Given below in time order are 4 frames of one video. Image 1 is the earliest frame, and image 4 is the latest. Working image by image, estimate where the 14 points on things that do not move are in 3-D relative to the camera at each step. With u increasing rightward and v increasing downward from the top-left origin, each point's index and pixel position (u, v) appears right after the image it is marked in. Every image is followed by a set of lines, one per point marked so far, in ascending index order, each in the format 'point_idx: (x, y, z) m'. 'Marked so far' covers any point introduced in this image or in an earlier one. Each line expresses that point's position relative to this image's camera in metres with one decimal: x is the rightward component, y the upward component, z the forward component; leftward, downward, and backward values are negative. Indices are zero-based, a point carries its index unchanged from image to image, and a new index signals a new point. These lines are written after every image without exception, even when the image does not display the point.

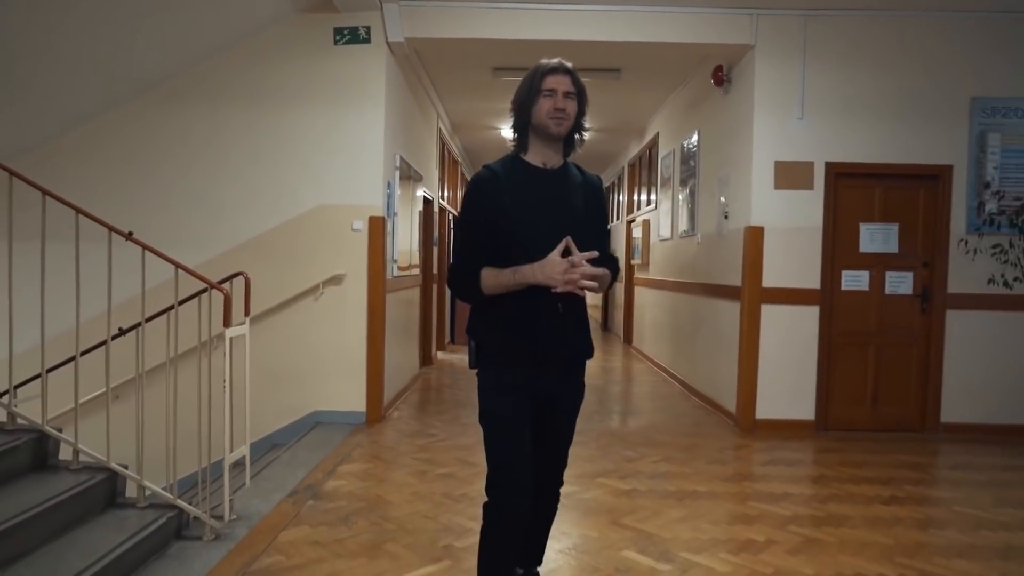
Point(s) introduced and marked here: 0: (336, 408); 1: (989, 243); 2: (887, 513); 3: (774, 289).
0: (-1.1, -0.7, +4.8) m
1: (+2.8, +0.3, +4.6) m
2: (+1.6, -1.0, +3.2) m
3: (+1.6, 0.0, +4.6) m
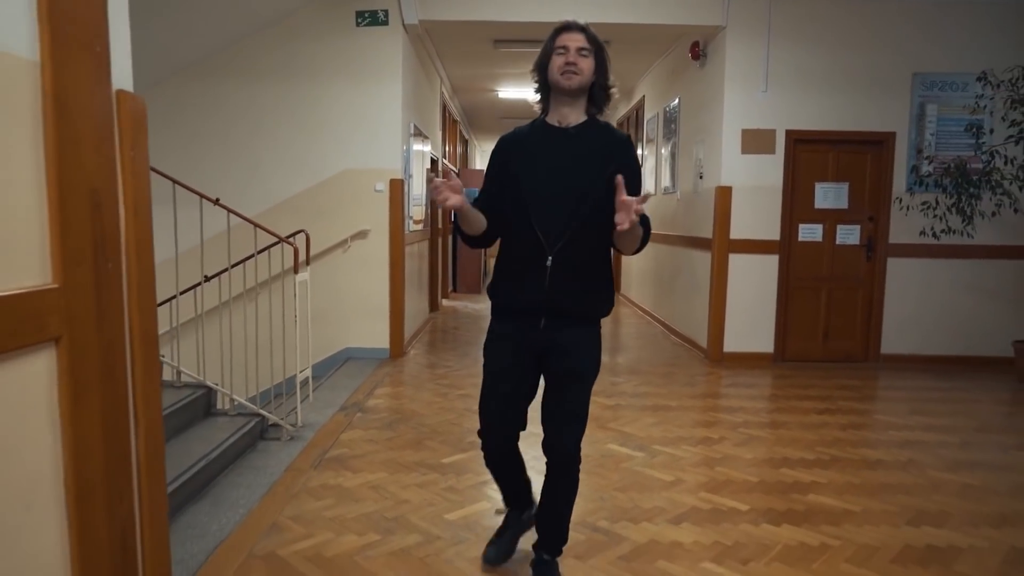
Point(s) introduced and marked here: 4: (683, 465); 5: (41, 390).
0: (-1.1, -0.4, +5.5) m
1: (+2.8, +0.6, +5.3) m
2: (+1.7, -0.7, +4.0) m
3: (+1.6, +0.3, +5.3) m
4: (+0.7, -0.8, +3.2) m
5: (-0.8, -0.2, +1.2) m
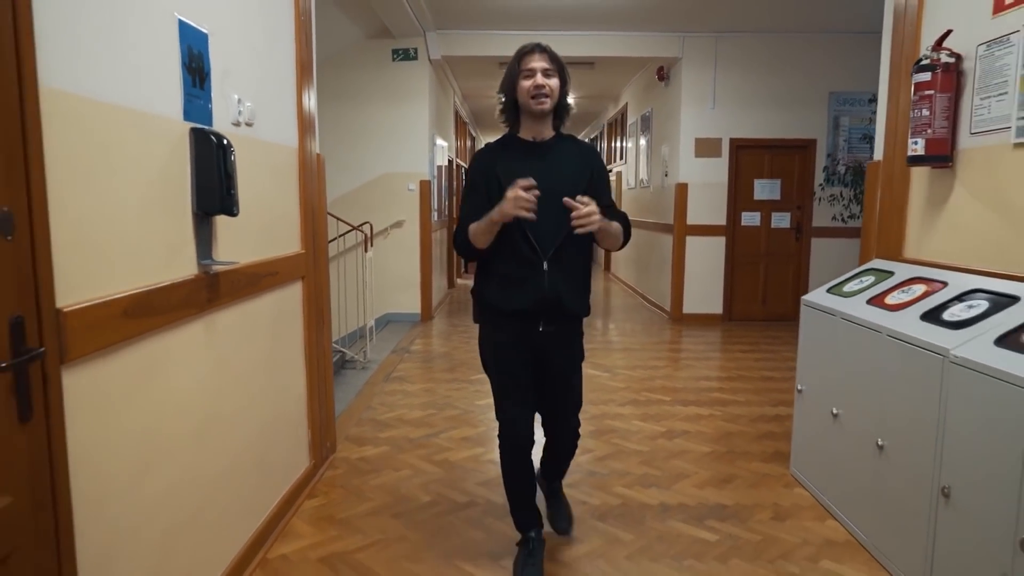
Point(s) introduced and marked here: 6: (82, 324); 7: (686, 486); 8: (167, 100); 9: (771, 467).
0: (-1.0, -0.2, +7.0) m
1: (+2.9, +0.8, +6.8) m
2: (+1.7, -0.5, +5.5) m
3: (+1.7, +0.6, +6.8) m
4: (+0.8, -0.6, +4.6) m
5: (-0.8, -0.1, +2.7) m
6: (-0.8, -0.1, +1.3) m
7: (+0.7, -0.8, +2.9) m
8: (-0.8, +0.4, +1.7) m
9: (+1.1, -0.7, +3.1) m
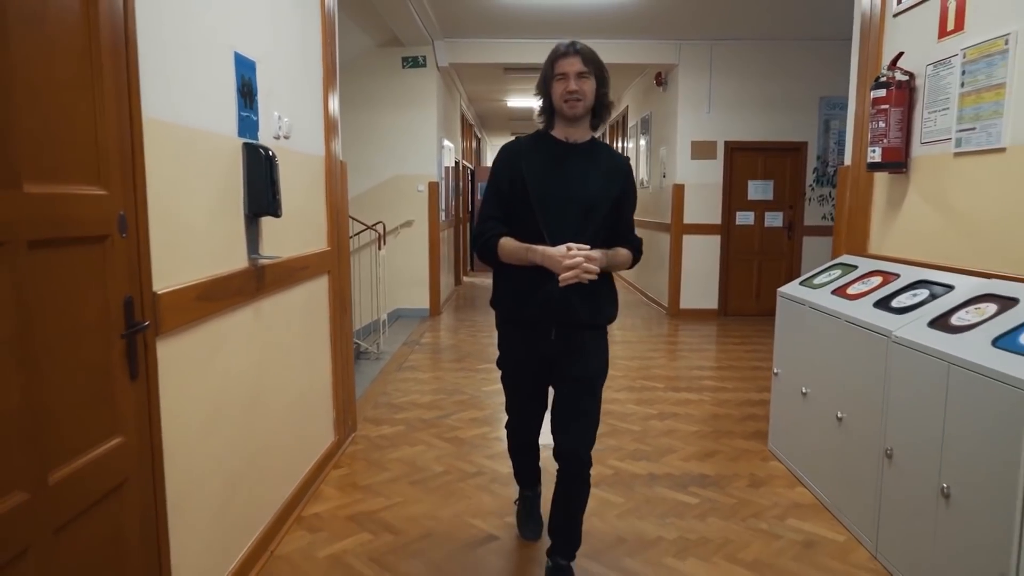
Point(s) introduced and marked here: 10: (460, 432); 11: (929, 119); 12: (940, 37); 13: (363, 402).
0: (-1.0, -0.2, +7.3) m
1: (+2.9, +0.9, +7.1) m
2: (+1.7, -0.5, +5.8) m
3: (+1.7, +0.6, +7.1) m
4: (+0.8, -0.6, +4.9) m
5: (-0.8, 0.0, +3.0) m
6: (-0.8, 0.0, +1.7) m
7: (+0.7, -0.7, +3.2) m
8: (-0.8, +0.5, +2.0) m
9: (+1.1, -0.7, +3.4) m
10: (-0.2, -0.7, +3.6) m
11: (+1.4, +0.6, +2.6) m
12: (+1.4, +0.8, +2.5) m
13: (-0.8, -0.6, +4.0) m
